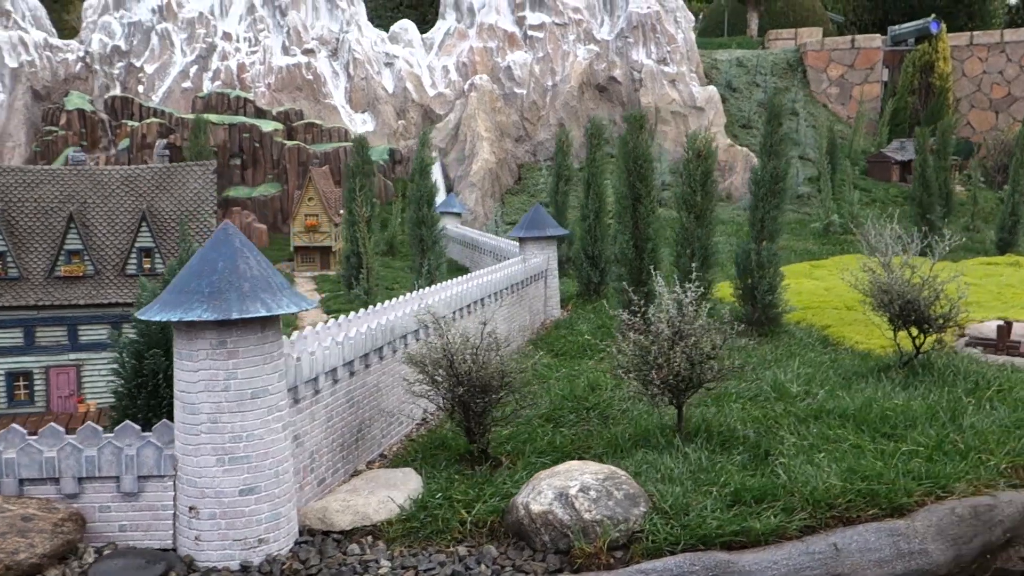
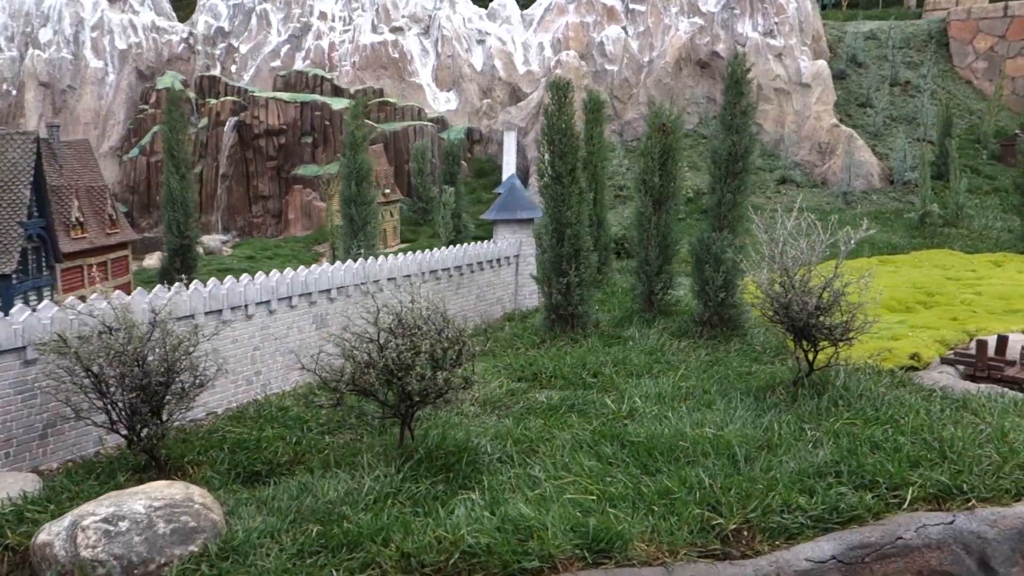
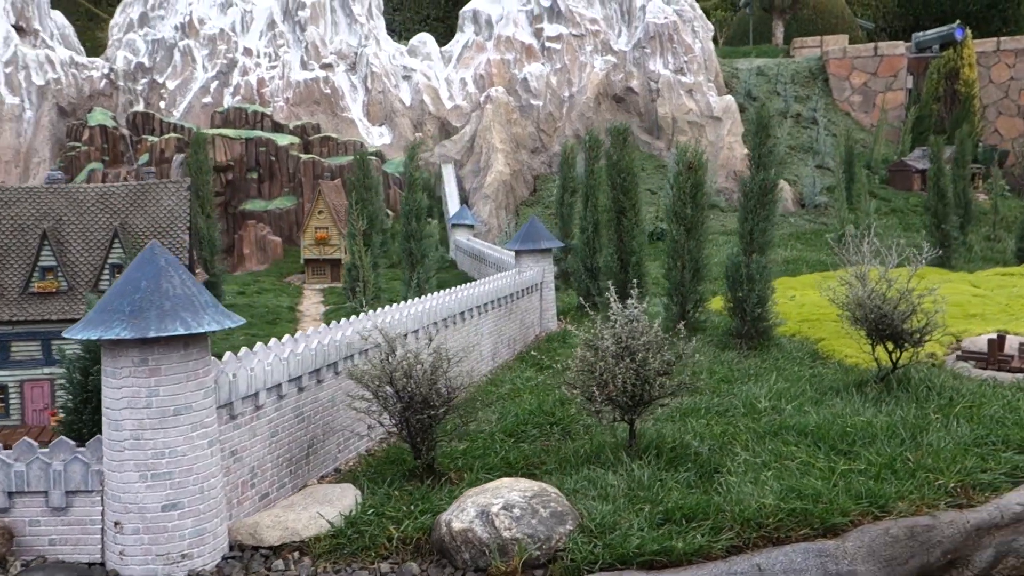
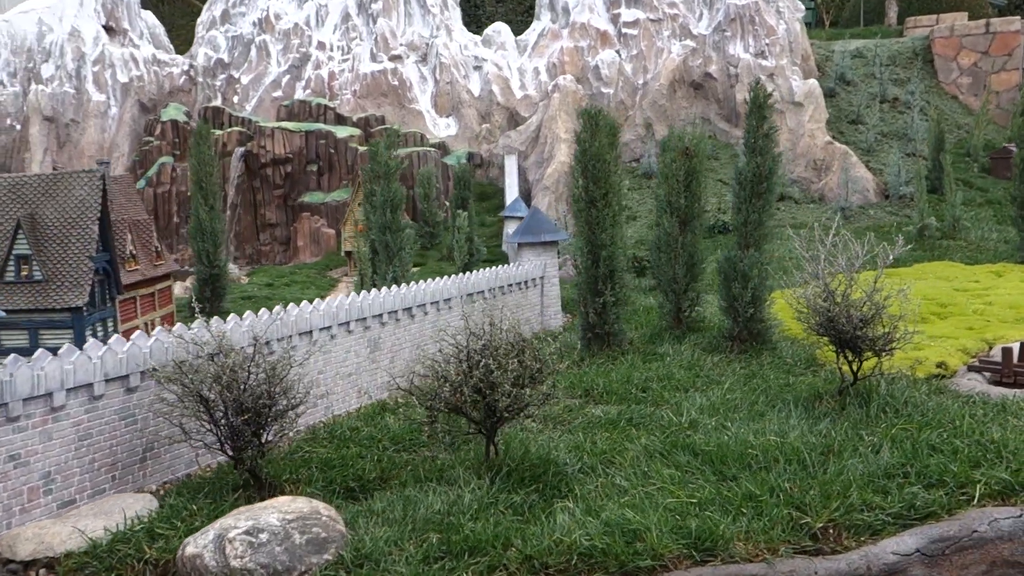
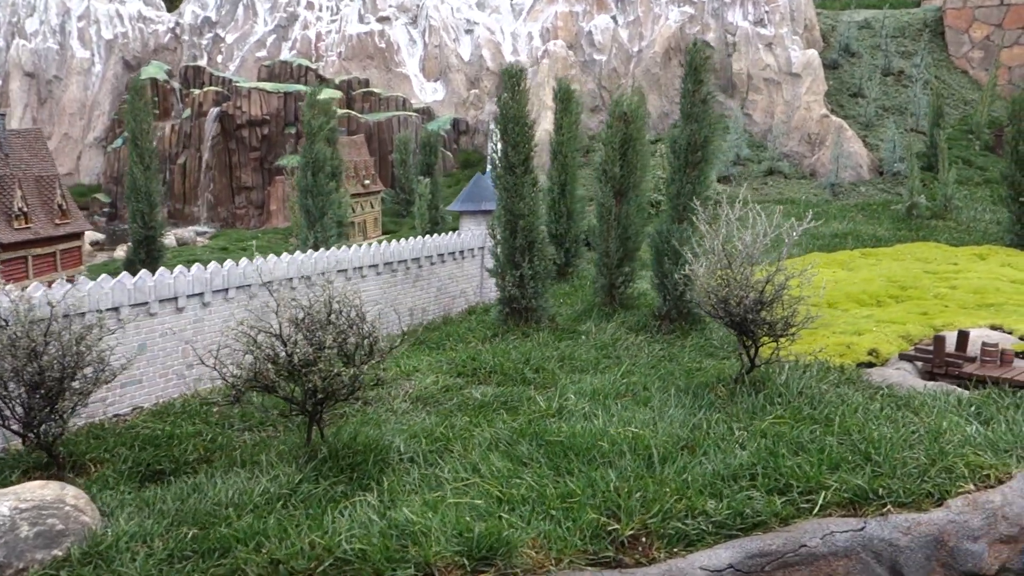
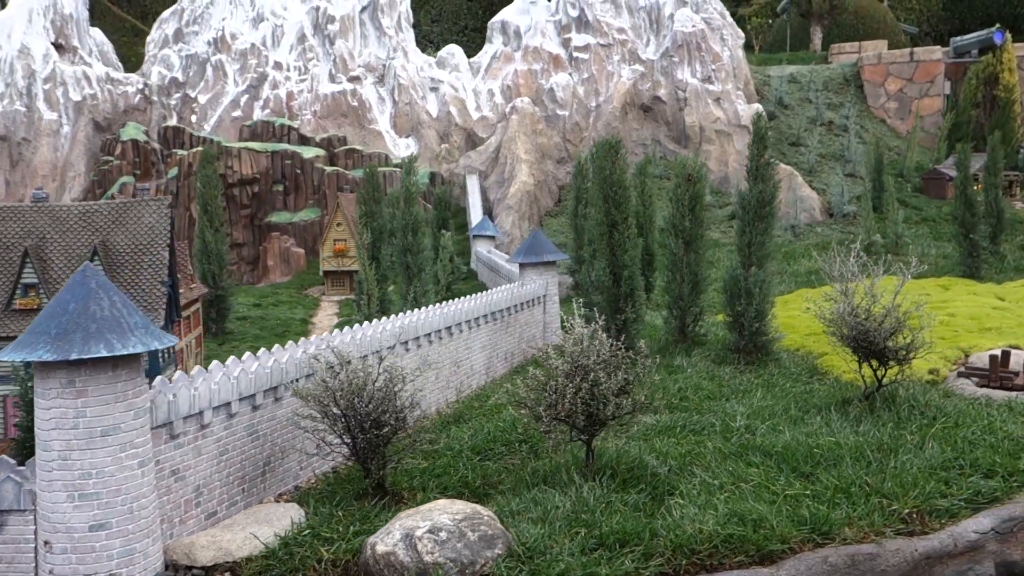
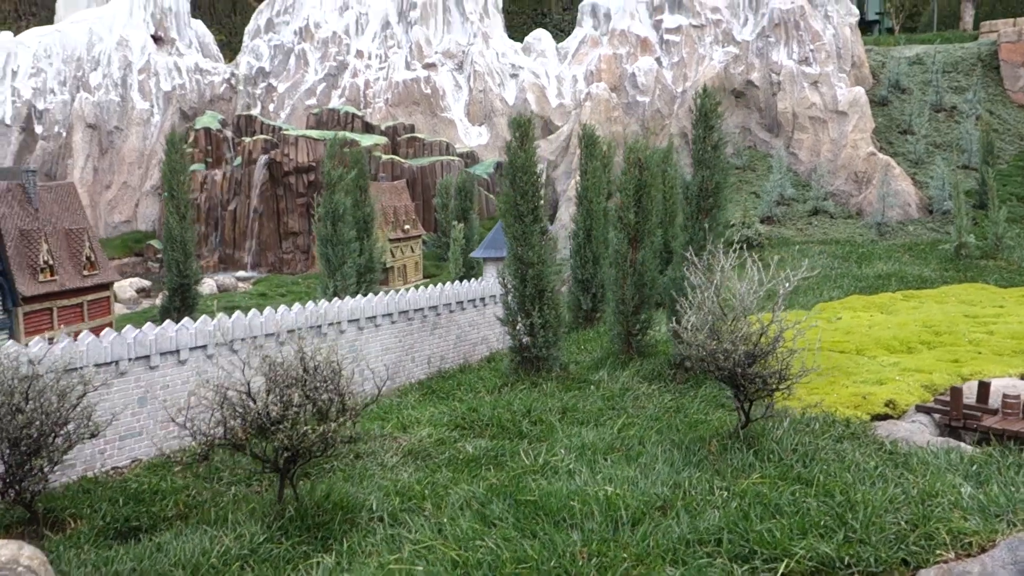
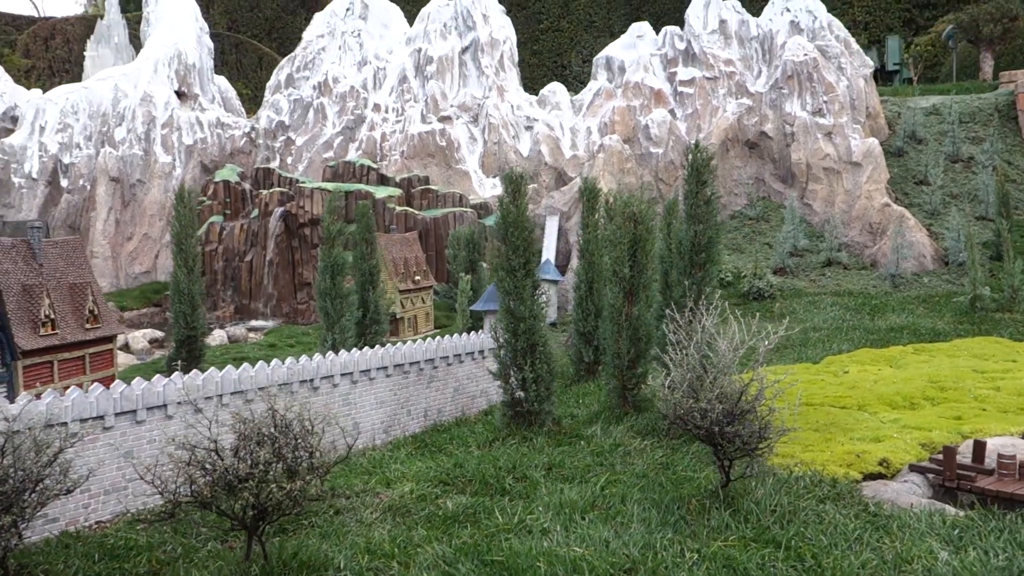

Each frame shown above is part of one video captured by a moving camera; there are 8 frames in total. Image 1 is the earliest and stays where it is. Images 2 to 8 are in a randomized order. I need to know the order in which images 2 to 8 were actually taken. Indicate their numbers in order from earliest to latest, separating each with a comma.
3, 6, 4, 2, 5, 7, 8
